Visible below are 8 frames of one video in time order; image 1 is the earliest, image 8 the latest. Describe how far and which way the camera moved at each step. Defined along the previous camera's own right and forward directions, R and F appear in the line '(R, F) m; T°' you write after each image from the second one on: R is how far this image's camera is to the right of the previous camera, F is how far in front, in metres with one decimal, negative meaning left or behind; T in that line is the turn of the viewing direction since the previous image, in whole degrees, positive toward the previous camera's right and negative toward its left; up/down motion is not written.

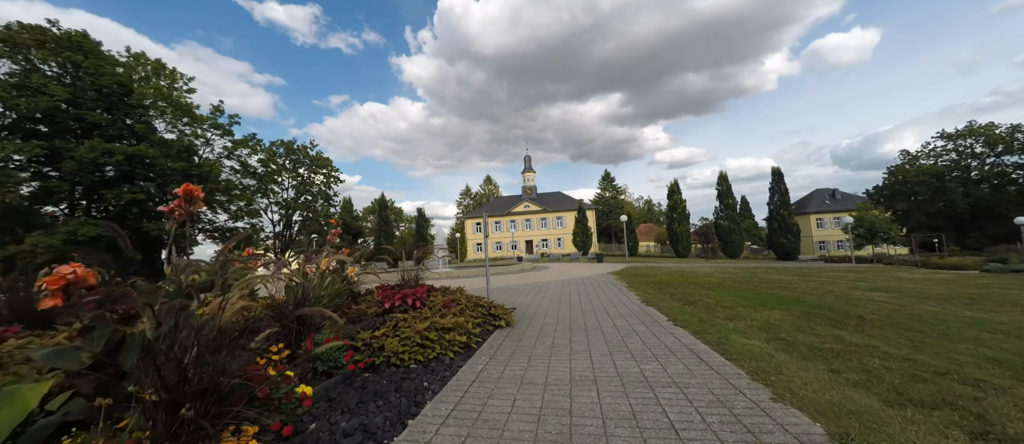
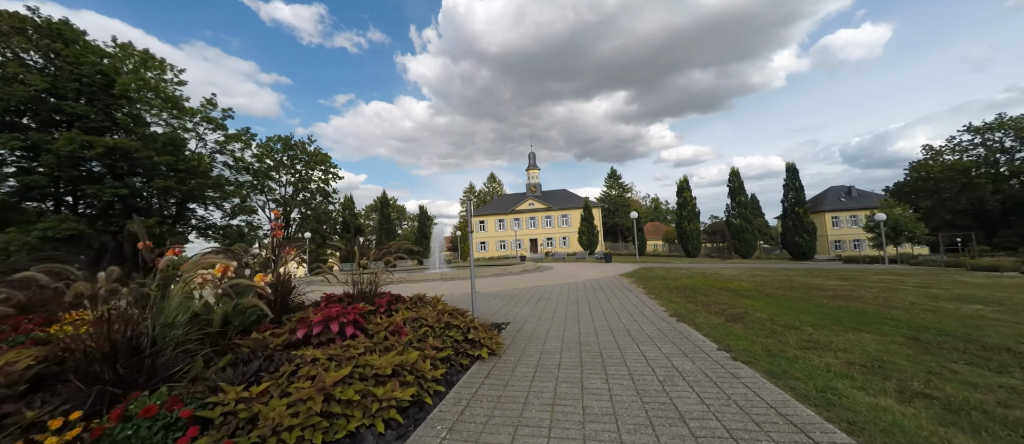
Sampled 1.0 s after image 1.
(+0.2, +1.9) m; -1°
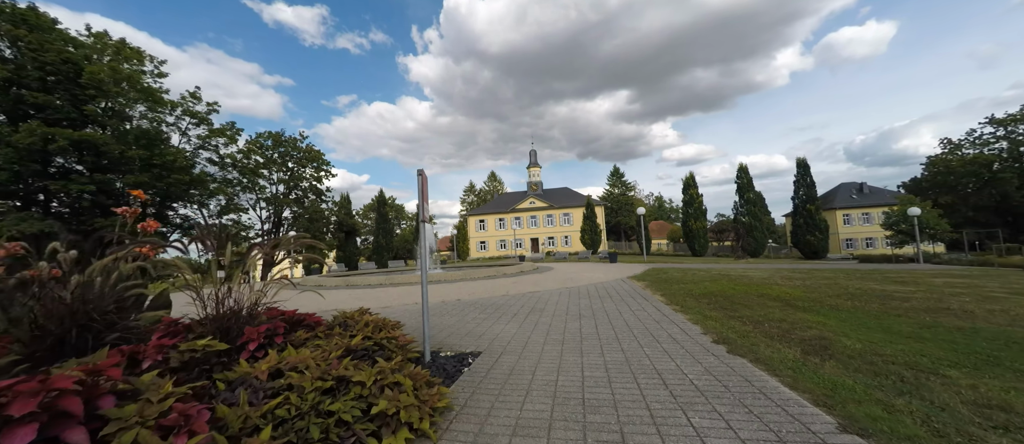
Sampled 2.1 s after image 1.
(+0.4, +2.1) m; 0°
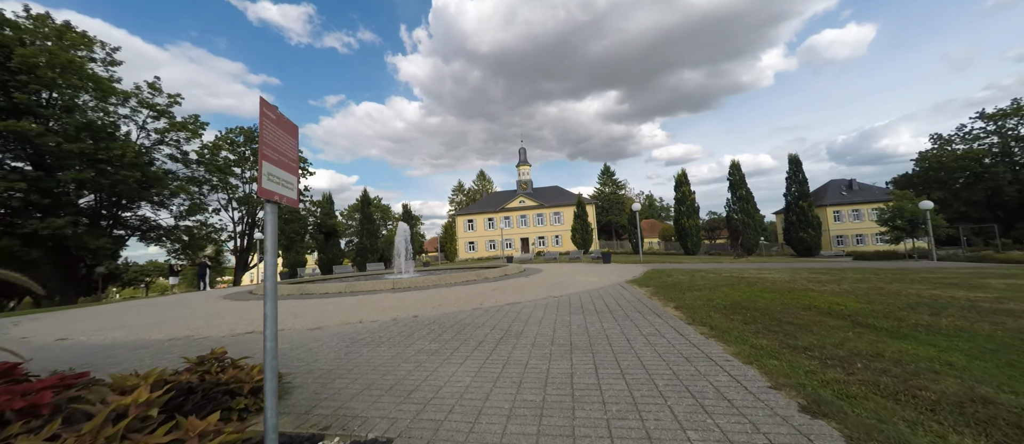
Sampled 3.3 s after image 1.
(+0.4, +2.1) m; +1°
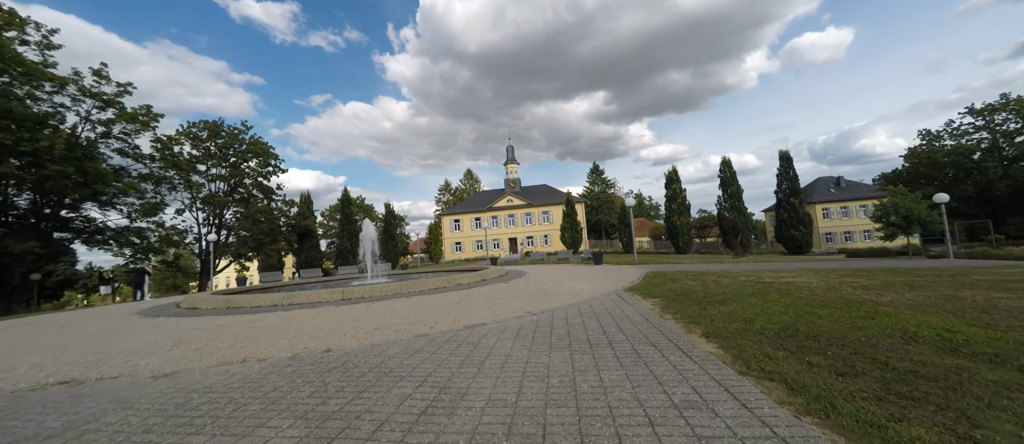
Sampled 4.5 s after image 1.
(+0.5, +2.3) m; +2°
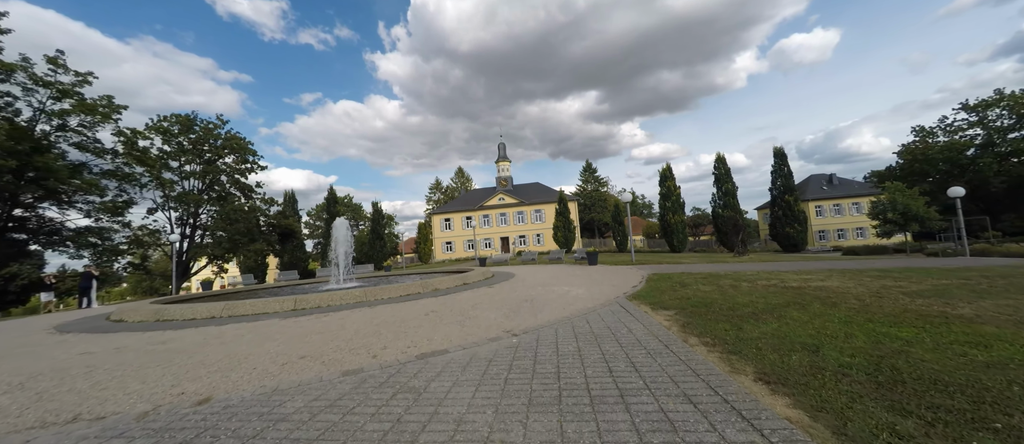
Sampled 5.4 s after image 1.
(+0.3, +1.6) m; +1°
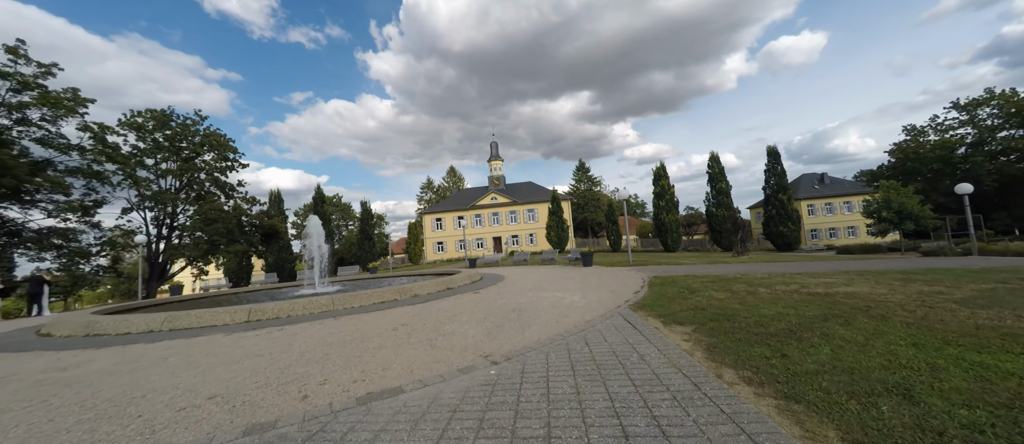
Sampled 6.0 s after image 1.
(+0.2, +1.1) m; +1°
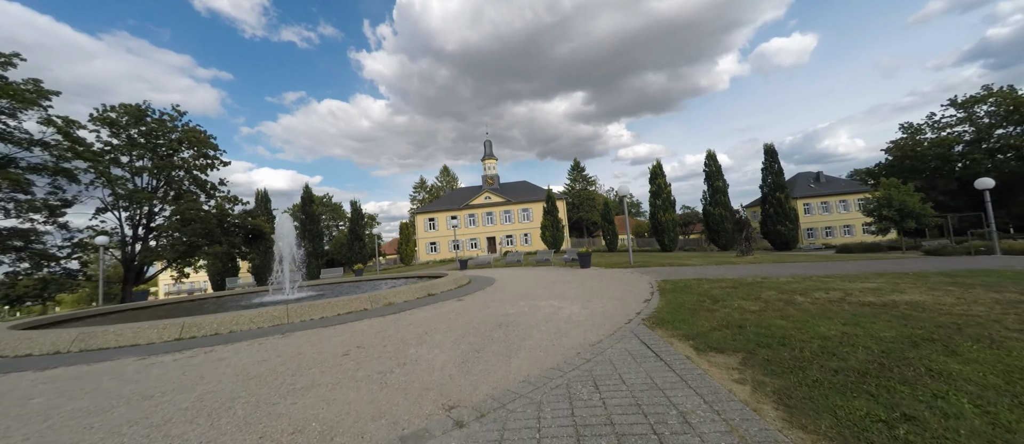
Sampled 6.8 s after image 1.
(+0.2, +1.4) m; +1°
